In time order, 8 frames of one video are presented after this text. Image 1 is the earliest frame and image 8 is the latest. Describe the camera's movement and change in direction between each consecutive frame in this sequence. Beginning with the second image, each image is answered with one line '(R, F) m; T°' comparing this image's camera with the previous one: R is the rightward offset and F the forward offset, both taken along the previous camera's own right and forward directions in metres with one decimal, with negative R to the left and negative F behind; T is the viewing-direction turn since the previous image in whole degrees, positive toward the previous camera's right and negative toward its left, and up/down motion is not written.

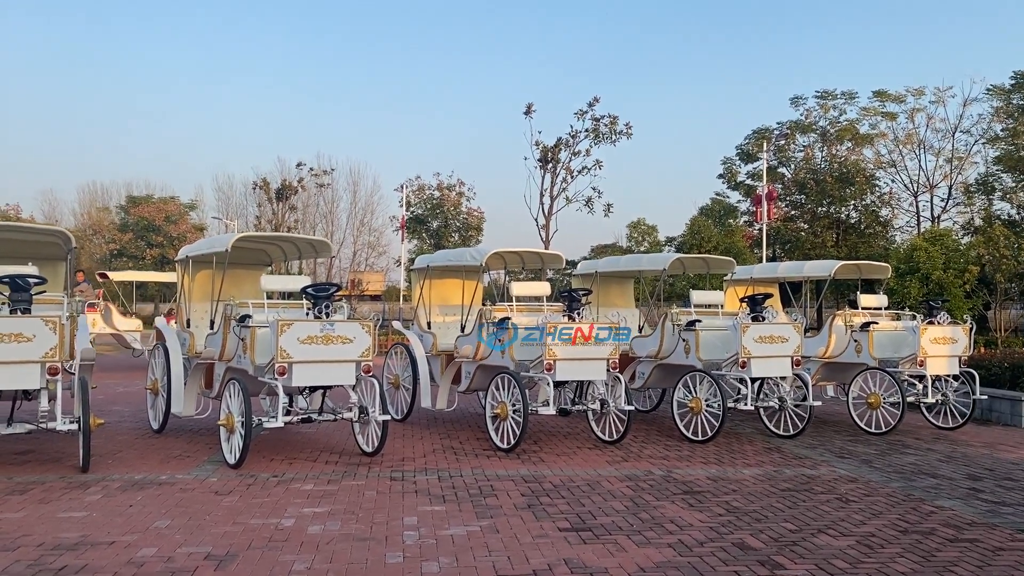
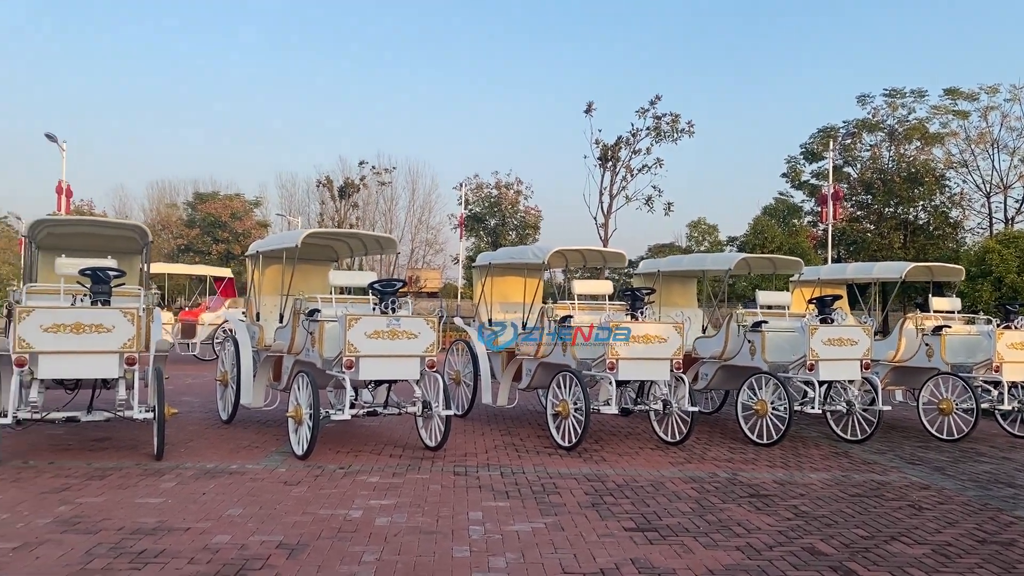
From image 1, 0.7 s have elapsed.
(-0.1, 0.0) m; -4°
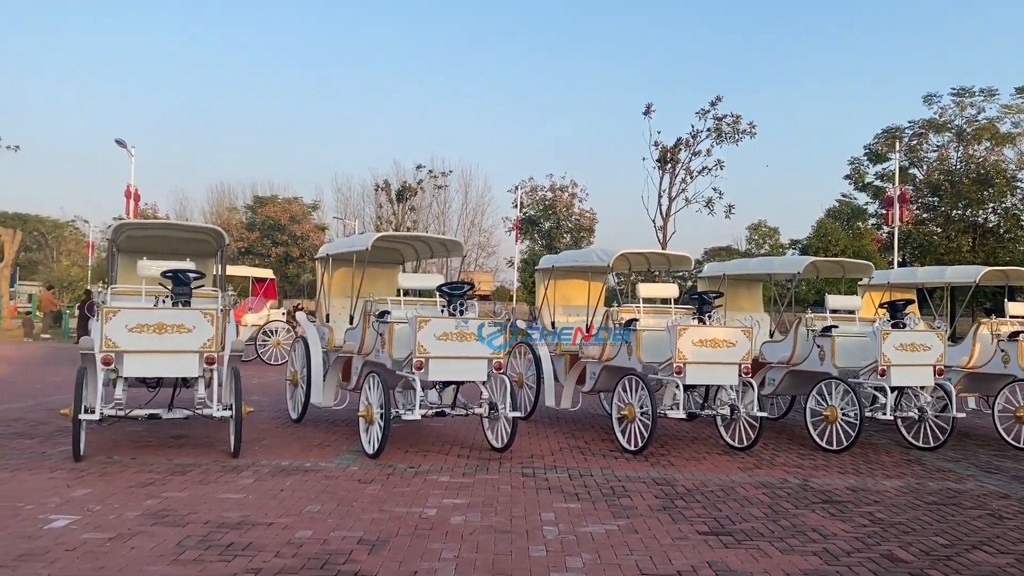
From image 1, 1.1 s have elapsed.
(-0.1, -0.1) m; -3°
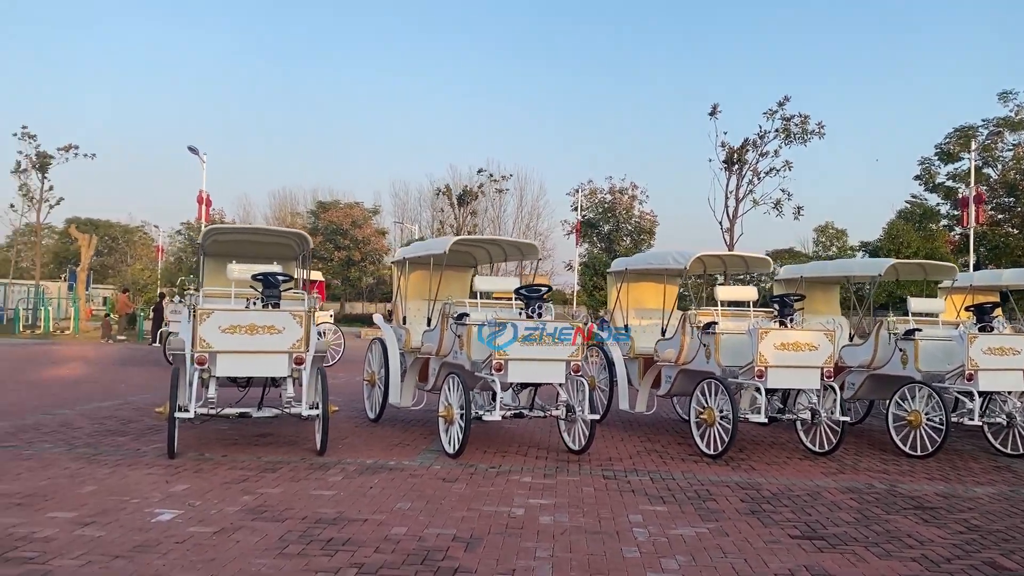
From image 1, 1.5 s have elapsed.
(-0.2, -0.1) m; -4°
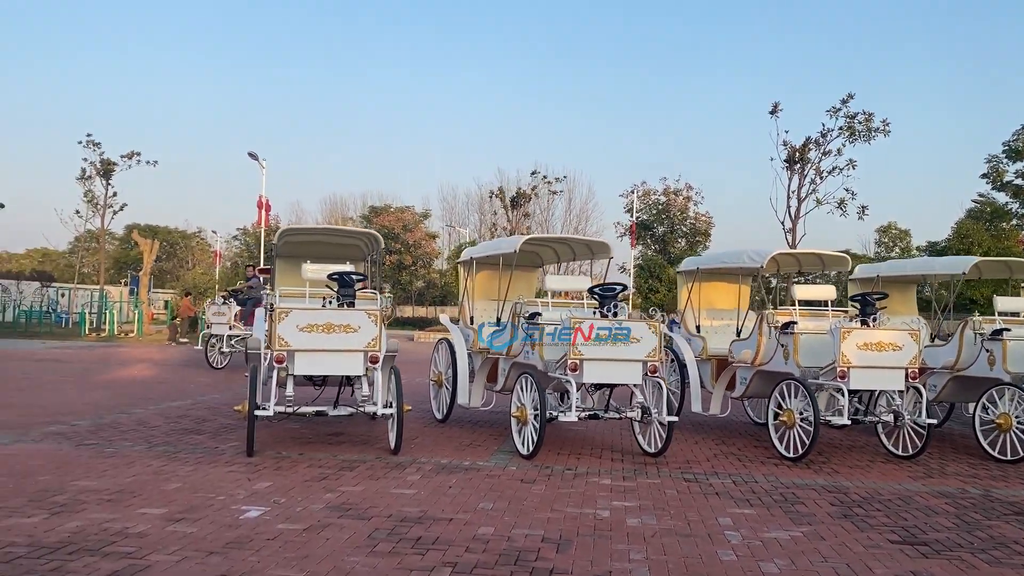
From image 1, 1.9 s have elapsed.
(-0.2, +0.1) m; -3°
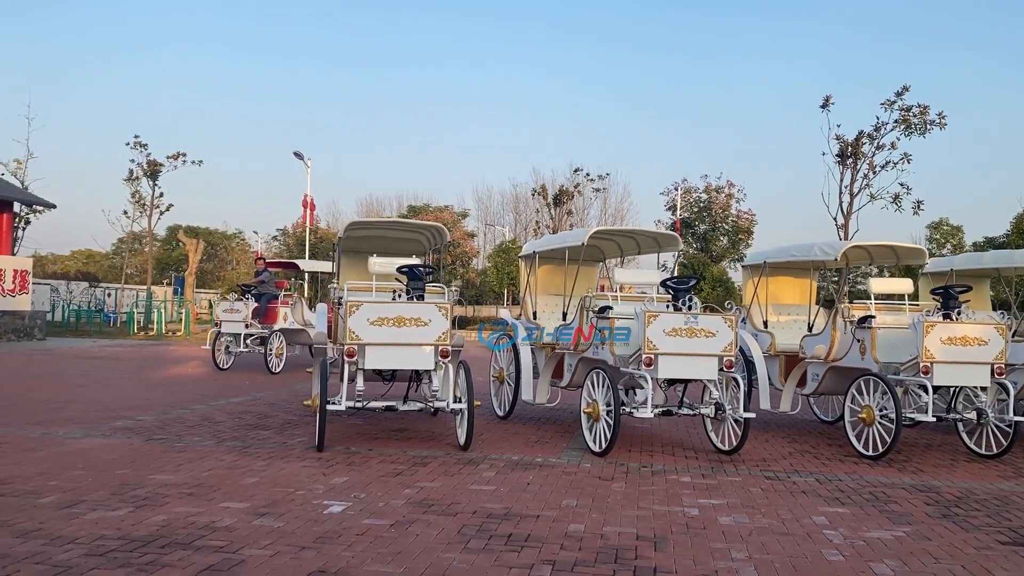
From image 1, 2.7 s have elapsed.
(-0.3, +0.1) m; -2°
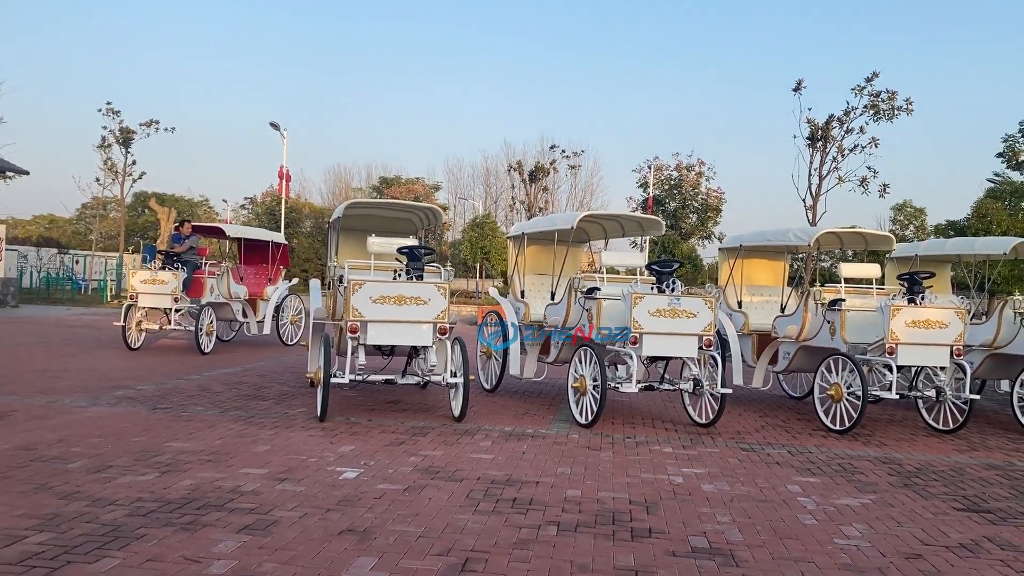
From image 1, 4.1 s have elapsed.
(-0.2, -0.4) m; +2°
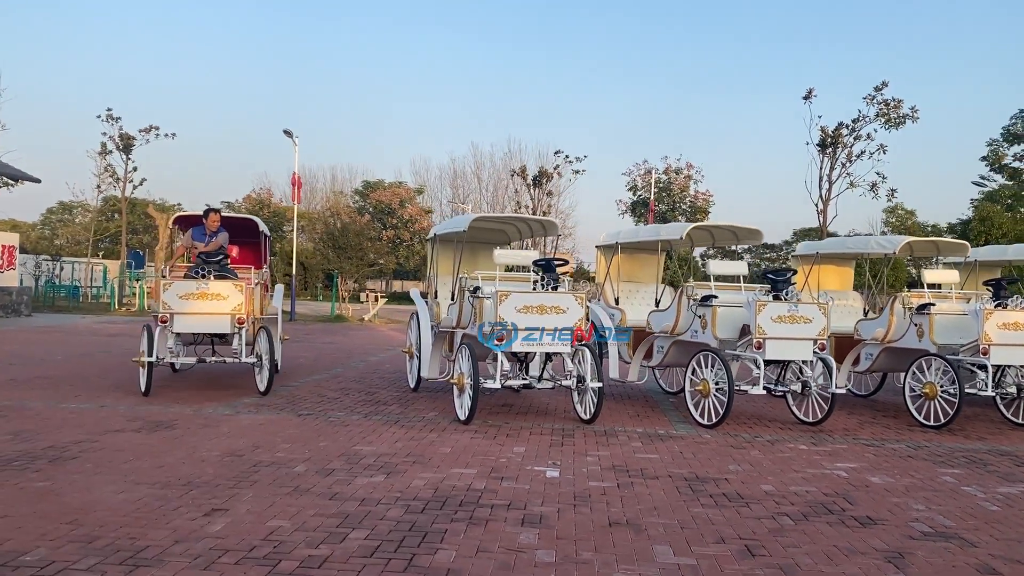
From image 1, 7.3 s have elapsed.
(-1.6, -0.4) m; +2°
